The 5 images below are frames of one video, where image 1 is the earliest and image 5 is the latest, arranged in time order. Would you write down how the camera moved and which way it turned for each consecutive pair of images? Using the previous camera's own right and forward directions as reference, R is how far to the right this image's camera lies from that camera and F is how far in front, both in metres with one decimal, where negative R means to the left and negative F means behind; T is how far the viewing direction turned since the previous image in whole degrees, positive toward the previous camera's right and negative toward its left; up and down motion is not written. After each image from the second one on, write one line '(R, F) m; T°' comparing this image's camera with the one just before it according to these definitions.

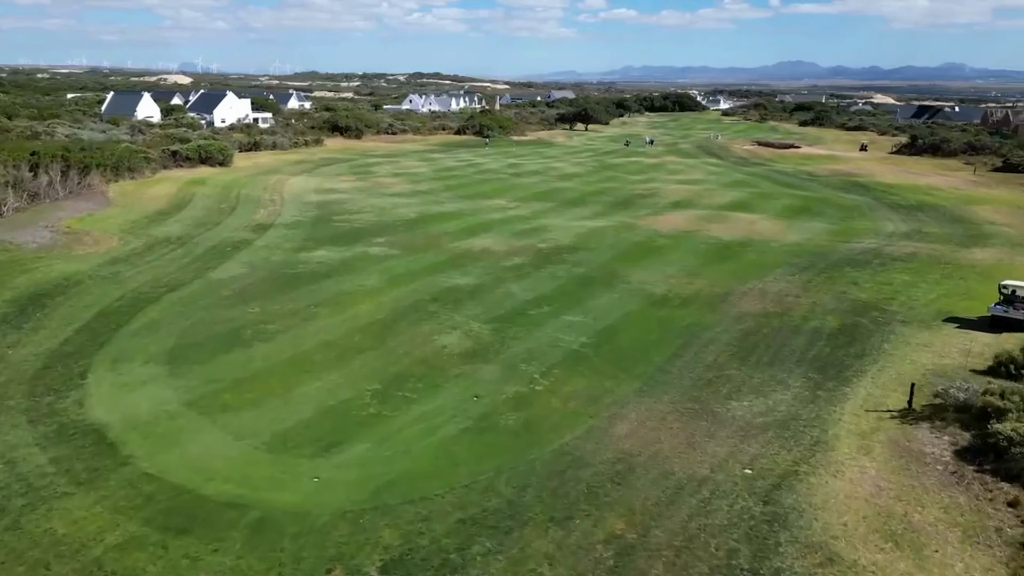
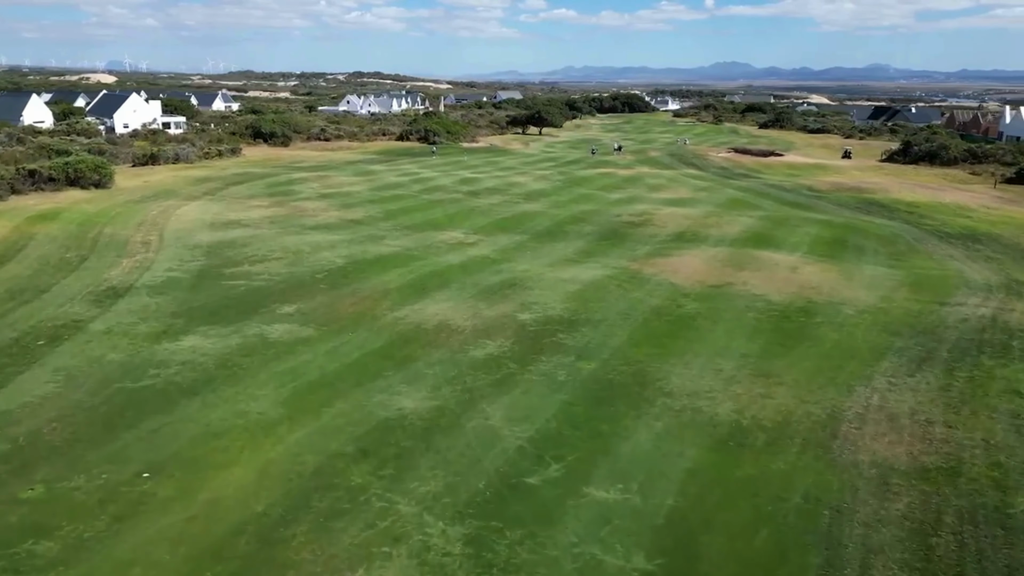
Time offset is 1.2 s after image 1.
(-0.6, +9.1) m; +4°
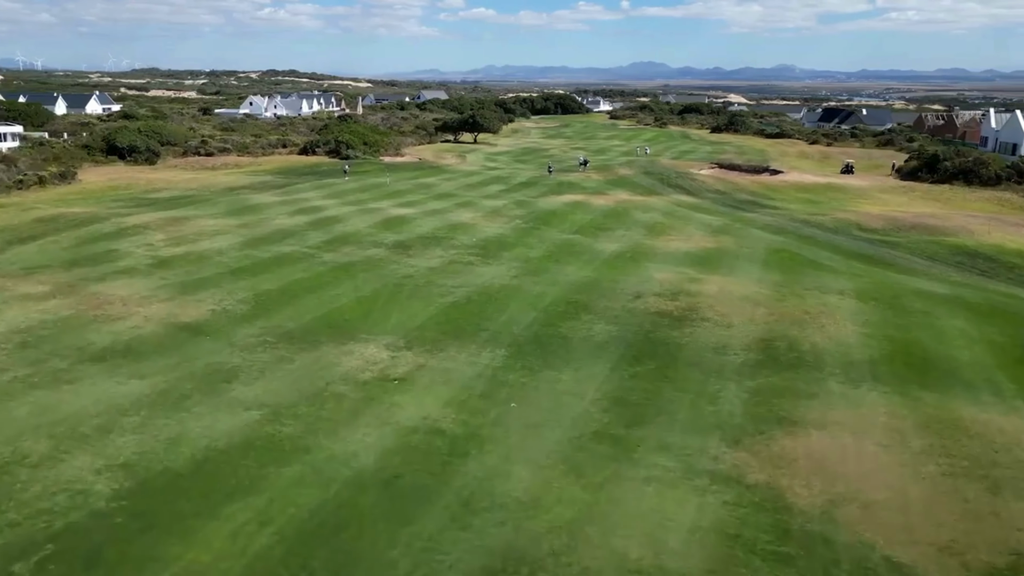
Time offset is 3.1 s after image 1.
(-0.8, +14.6) m; +6°
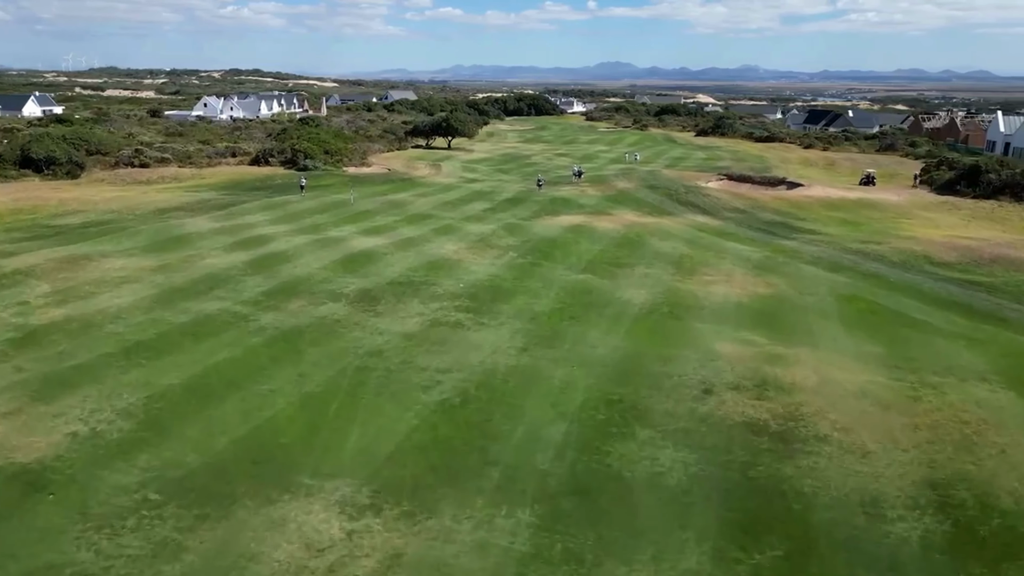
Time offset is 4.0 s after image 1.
(-0.9, +7.2) m; +2°
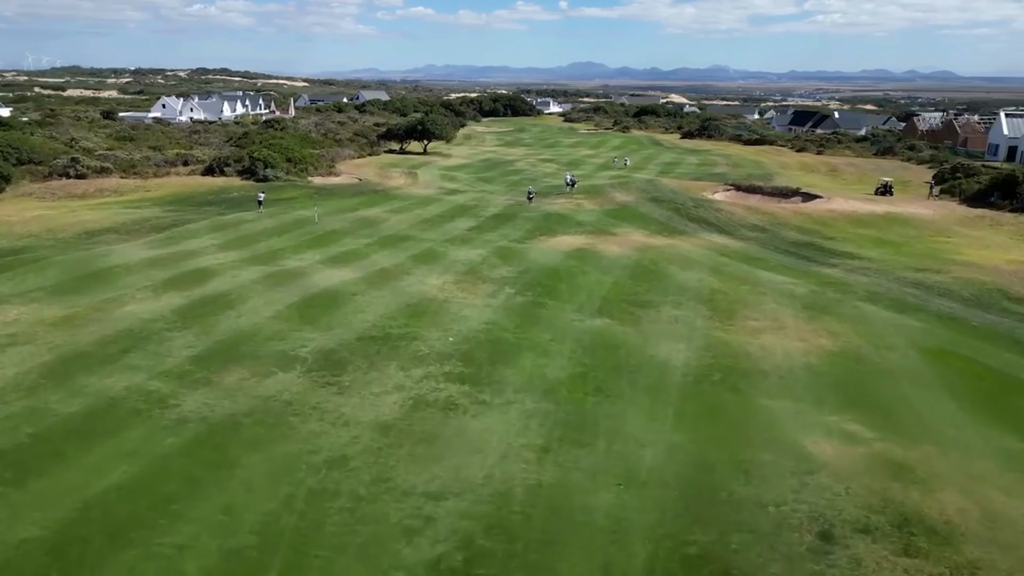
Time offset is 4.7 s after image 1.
(-0.8, +5.3) m; +2°
